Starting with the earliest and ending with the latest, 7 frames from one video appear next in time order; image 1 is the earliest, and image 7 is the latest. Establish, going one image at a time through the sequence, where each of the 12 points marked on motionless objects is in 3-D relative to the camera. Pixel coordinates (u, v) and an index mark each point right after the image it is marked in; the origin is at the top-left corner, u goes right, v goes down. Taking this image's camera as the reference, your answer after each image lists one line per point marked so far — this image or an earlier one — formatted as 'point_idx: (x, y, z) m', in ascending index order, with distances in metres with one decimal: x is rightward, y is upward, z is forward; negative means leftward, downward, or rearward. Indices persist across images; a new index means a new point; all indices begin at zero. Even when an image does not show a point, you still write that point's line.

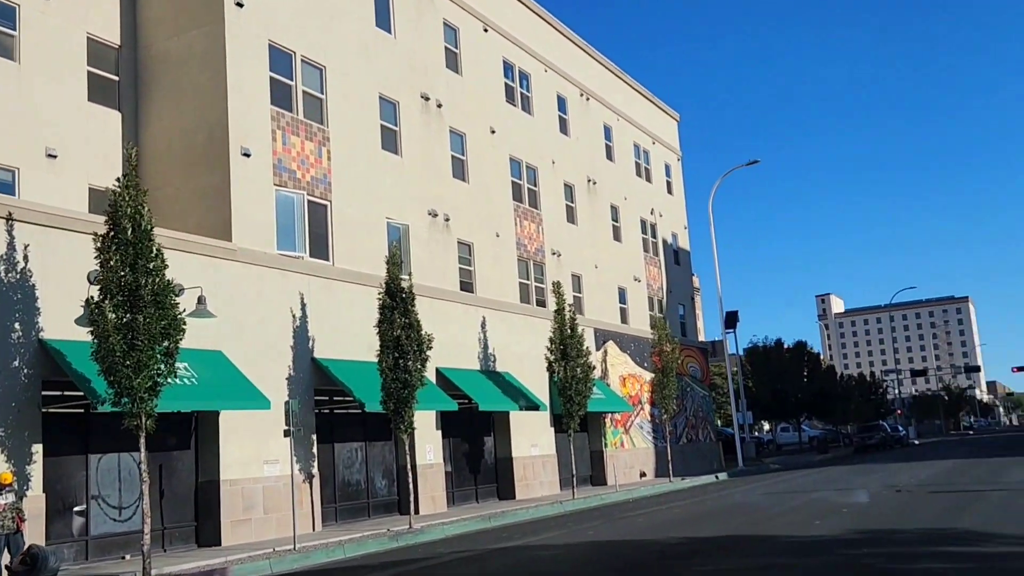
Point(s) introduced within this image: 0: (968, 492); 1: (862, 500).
0: (+8.0, -3.6, +16.9) m
1: (+6.2, -3.8, +17.1) m
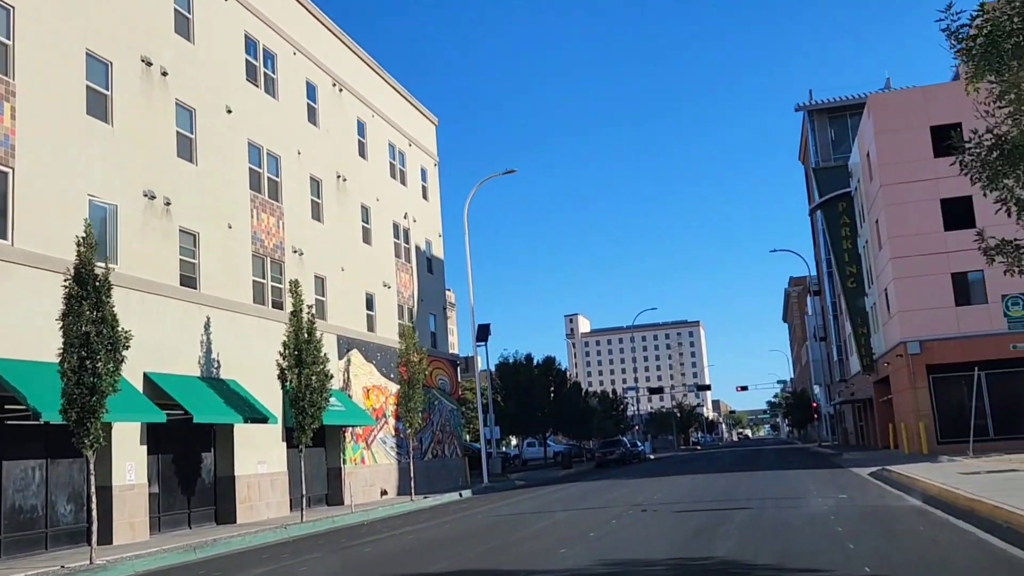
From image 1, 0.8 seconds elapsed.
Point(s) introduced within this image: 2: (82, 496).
0: (+3.4, -3.8, +16.3) m
1: (+1.6, -3.9, +16.0) m
2: (-8.2, -4.0, +18.5) m
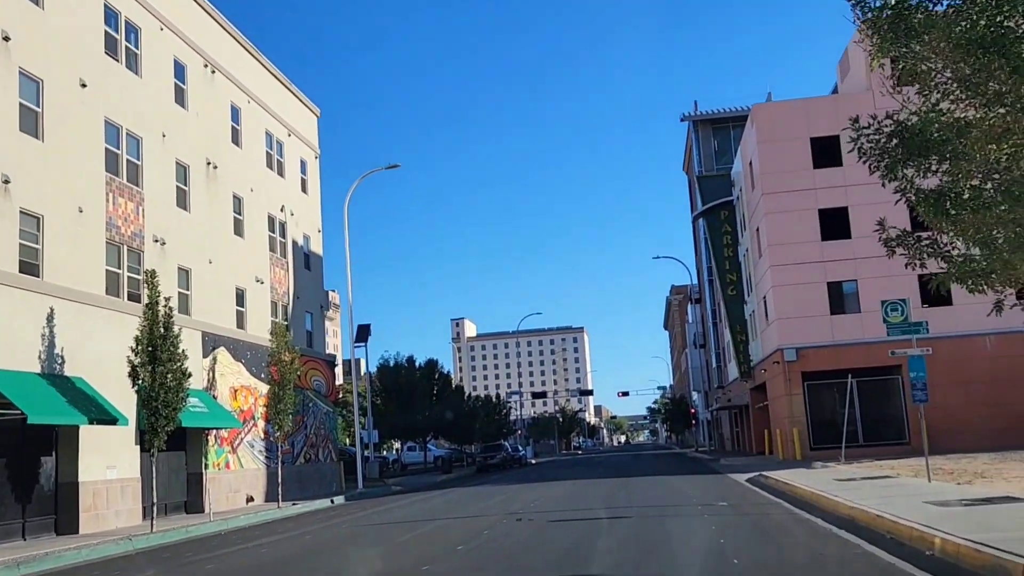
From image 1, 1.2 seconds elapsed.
0: (+1.2, -3.7, +15.5) m
1: (-0.5, -3.8, +15.1) m
2: (-10.5, -3.7, +16.3) m
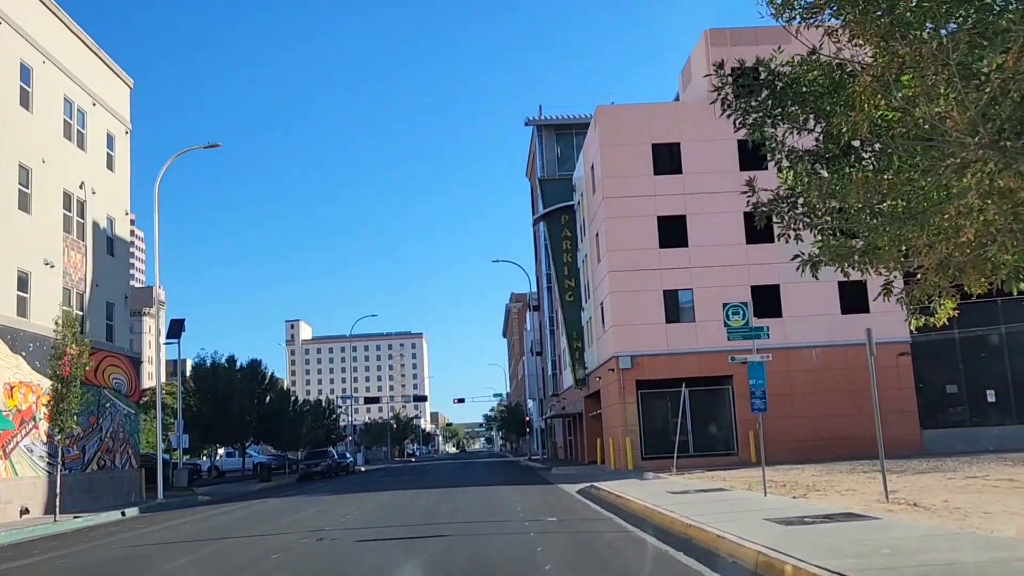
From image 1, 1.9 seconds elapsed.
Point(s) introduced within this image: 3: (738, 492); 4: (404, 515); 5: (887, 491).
0: (-1.6, -3.5, +13.6) m
1: (-3.2, -3.6, +12.8) m
2: (-13.3, -3.1, +12.4) m
3: (+4.4, -4.0, +18.7) m
4: (-2.1, -4.5, +19.3) m
5: (+6.7, -3.6, +17.2) m
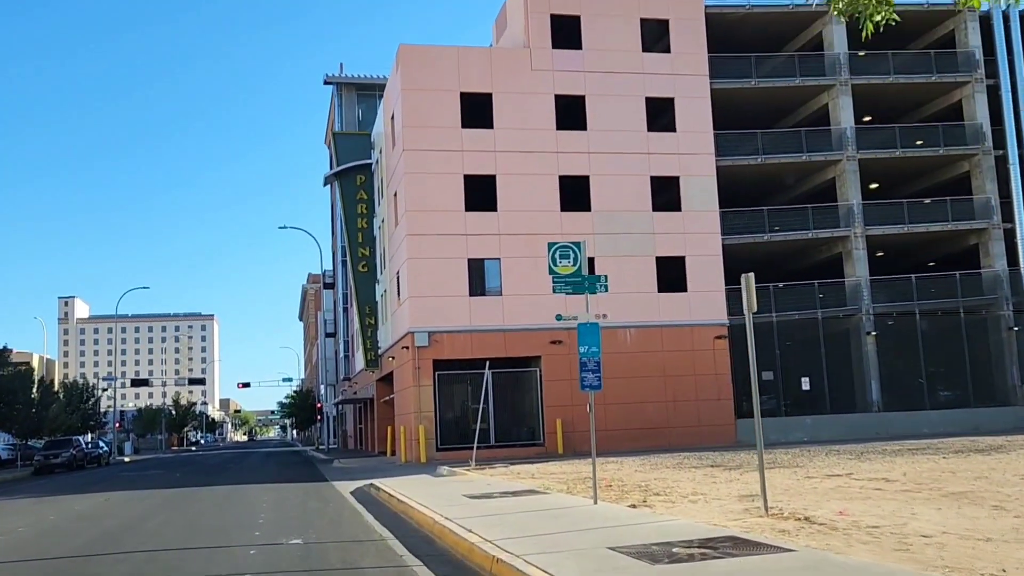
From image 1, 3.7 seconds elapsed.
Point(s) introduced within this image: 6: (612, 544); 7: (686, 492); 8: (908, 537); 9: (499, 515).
0: (-4.1, -2.5, +8.0) m
1: (-5.6, -2.5, +7.0) m
2: (-15.4, -1.7, +4.5) m
3: (+0.7, -3.1, +14.2) m
4: (-5.9, -3.4, +13.5) m
5: (+3.2, -2.9, +13.3) m
6: (+1.0, -2.4, +9.1) m
7: (+2.6, -3.1, +14.6) m
8: (+3.6, -2.2, +8.7) m
9: (-0.1, -2.9, +12.4) m
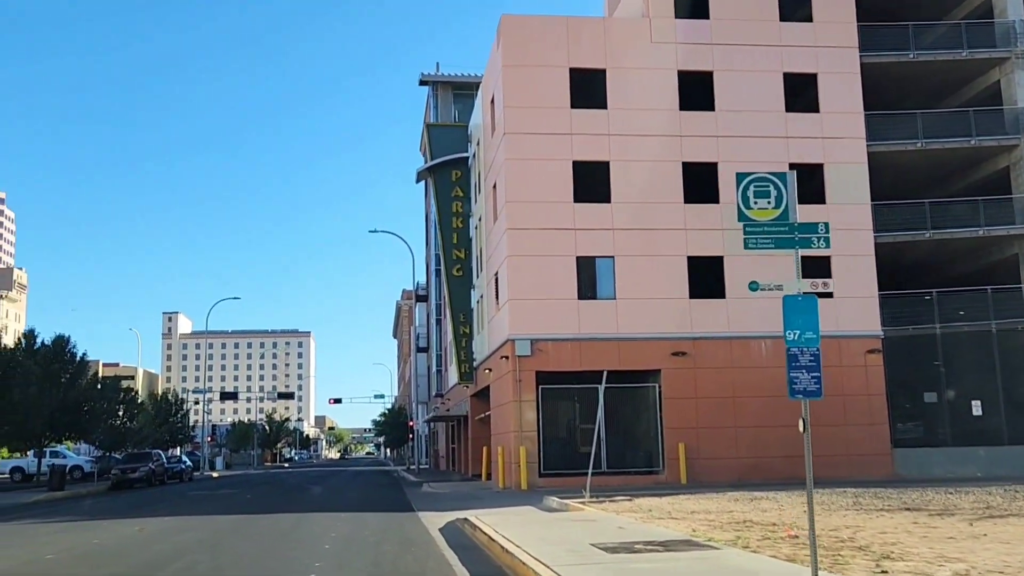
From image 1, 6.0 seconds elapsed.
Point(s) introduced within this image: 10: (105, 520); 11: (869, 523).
0: (-3.1, -2.0, +4.0) m
1: (-4.6, -1.9, +3.1) m
2: (-14.6, -0.9, +1.6) m
3: (+2.2, -2.7, +9.7) m
4: (-4.3, -3.0, +9.6) m
5: (+4.7, -2.5, +8.5) m
6: (+2.1, -1.9, +4.6) m
7: (+4.3, -2.7, +9.9) m
8: (+4.6, -1.7, +3.9) m
9: (+1.3, -2.5, +8.0) m
10: (-8.2, -4.7, +19.7) m
11: (+5.1, -3.4, +13.9) m
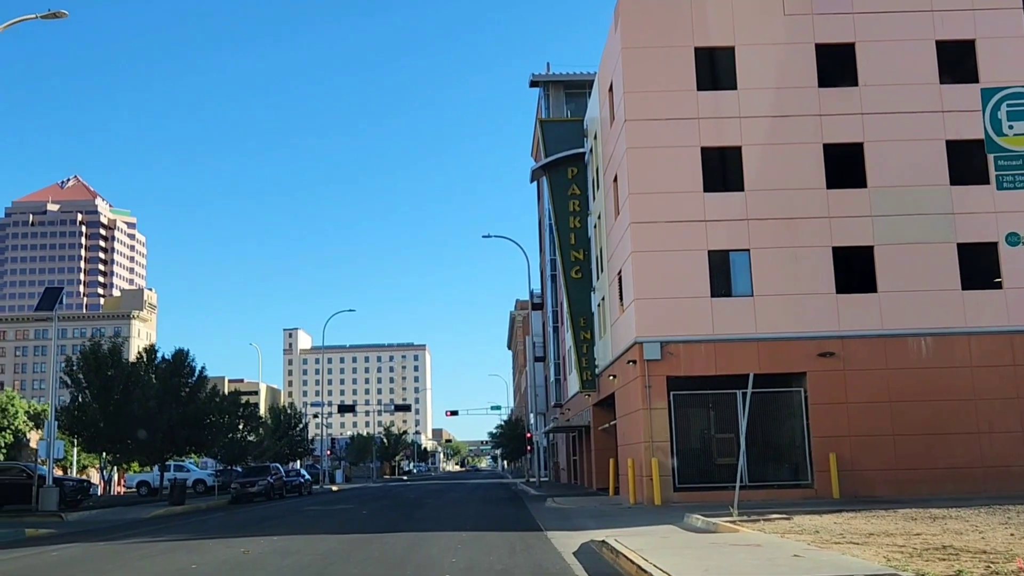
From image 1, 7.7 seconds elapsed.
0: (-2.4, -1.7, +2.3) m
1: (-4.1, -1.7, +1.6) m
2: (-14.2, -1.0, +1.3) m
3: (+3.6, -2.4, +7.3) m
4: (-3.0, -2.8, +8.0) m
5: (+5.9, -2.1, +5.9) m
6: (+2.8, -1.6, +2.3) m
7: (+5.6, -2.4, +7.4) m
8: (+5.2, -1.3, +1.4) m
9: (+2.4, -2.2, +5.8) m
10: (-5.6, -4.8, +18.5) m
11: (+6.9, -3.0, +11.2) m
